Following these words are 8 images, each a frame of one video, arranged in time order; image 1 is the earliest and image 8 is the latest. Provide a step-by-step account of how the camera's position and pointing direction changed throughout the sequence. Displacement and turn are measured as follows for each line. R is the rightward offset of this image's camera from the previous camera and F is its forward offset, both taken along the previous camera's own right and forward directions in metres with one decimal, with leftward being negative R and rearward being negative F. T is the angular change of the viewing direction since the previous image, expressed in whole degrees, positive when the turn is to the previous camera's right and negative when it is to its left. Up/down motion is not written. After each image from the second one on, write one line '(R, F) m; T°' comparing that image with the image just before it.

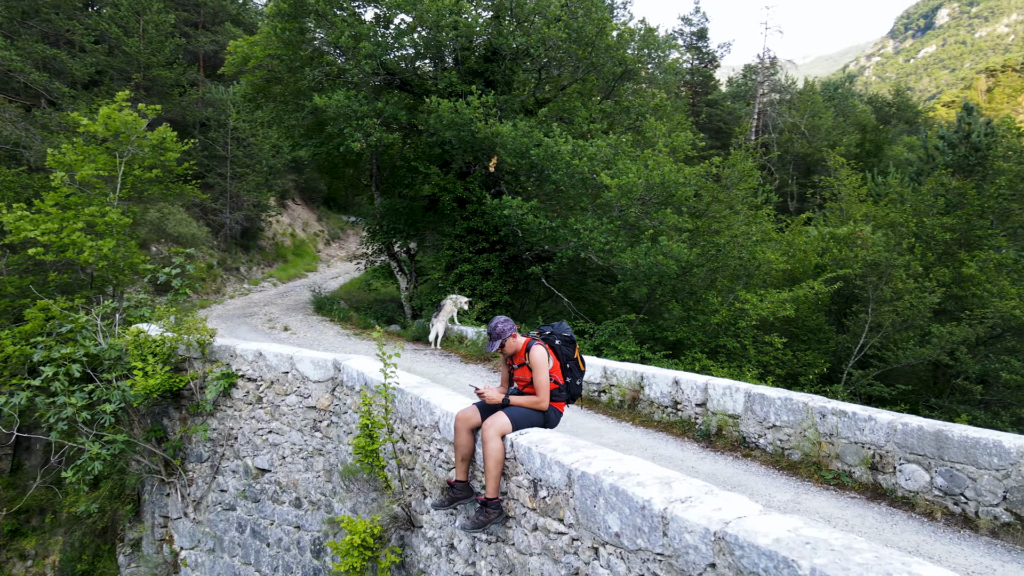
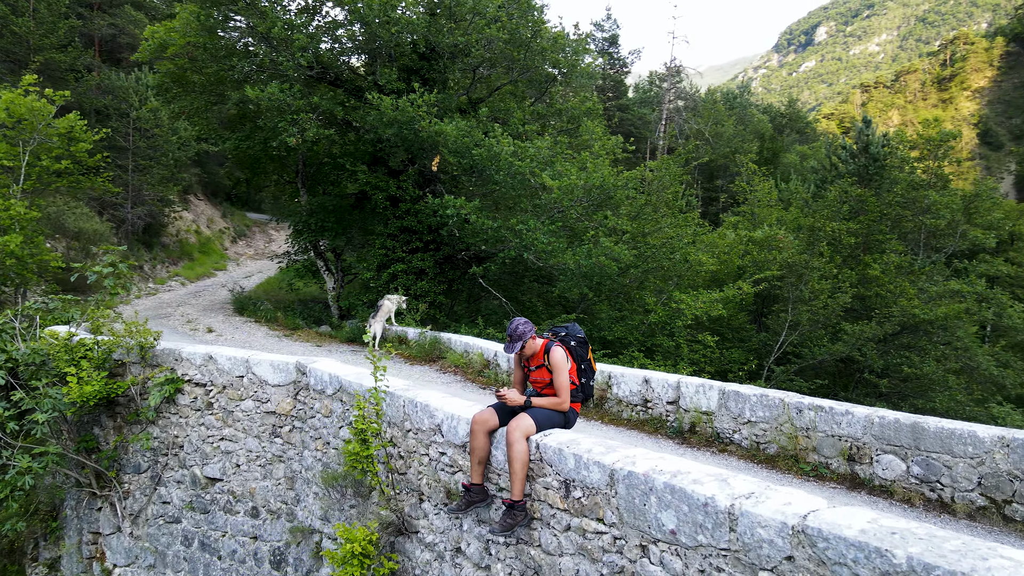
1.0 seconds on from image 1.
(-0.5, 0.0) m; +7°
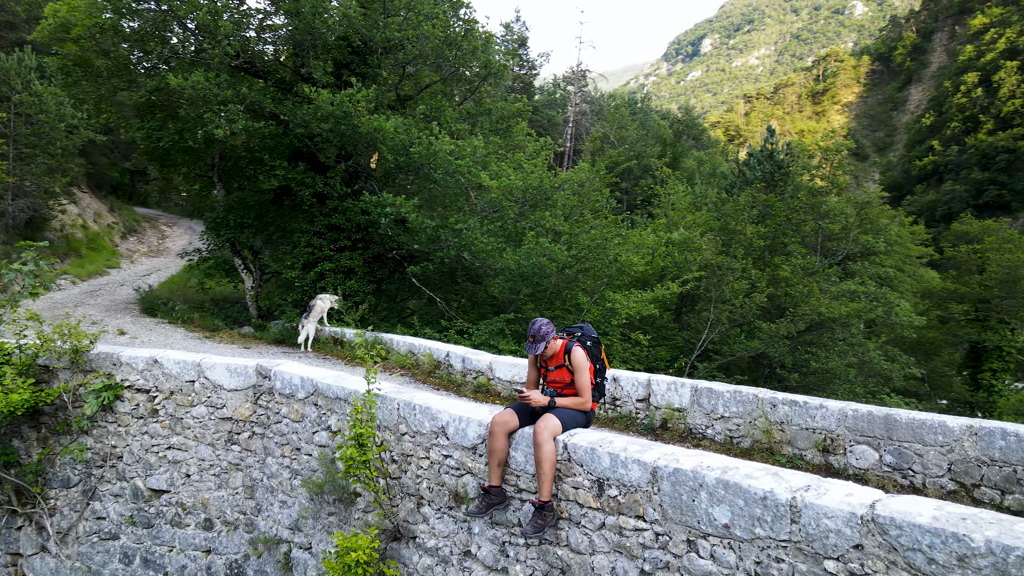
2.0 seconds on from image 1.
(-0.5, 0.0) m; +8°
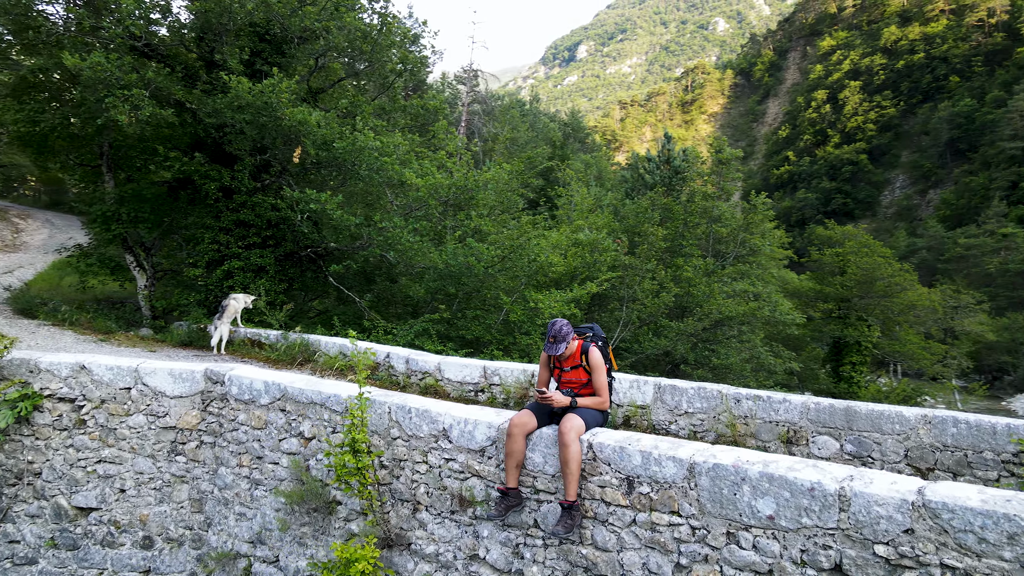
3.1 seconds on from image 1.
(-0.6, +0.1) m; +9°
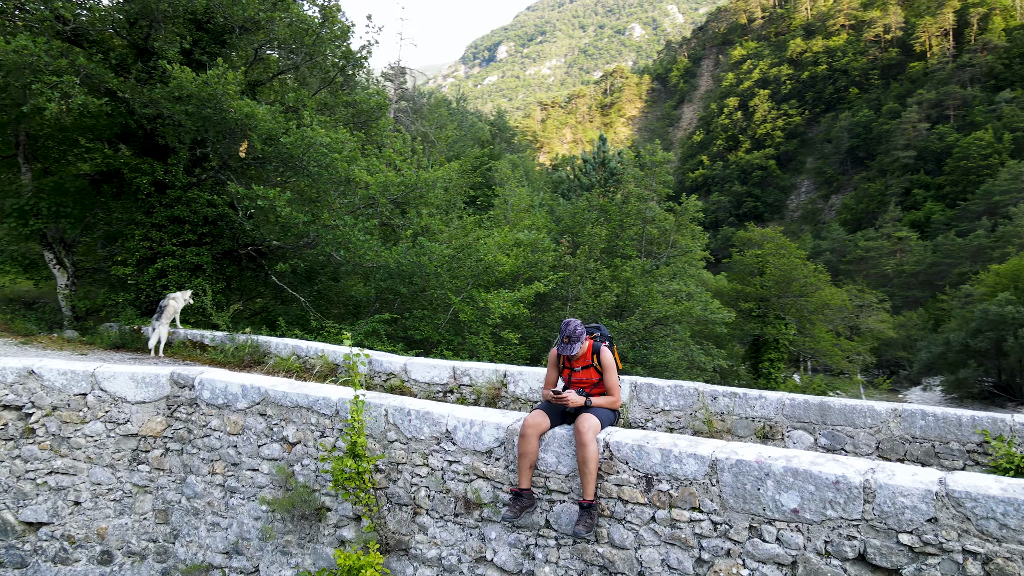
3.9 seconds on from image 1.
(-0.4, 0.0) m; +6°
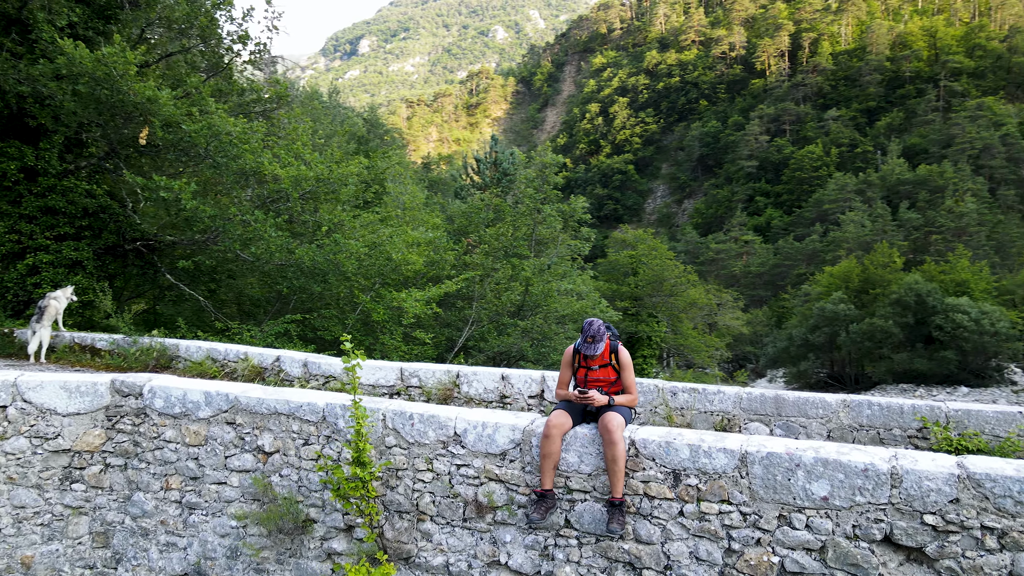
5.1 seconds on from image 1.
(-0.6, +0.1) m; +10°
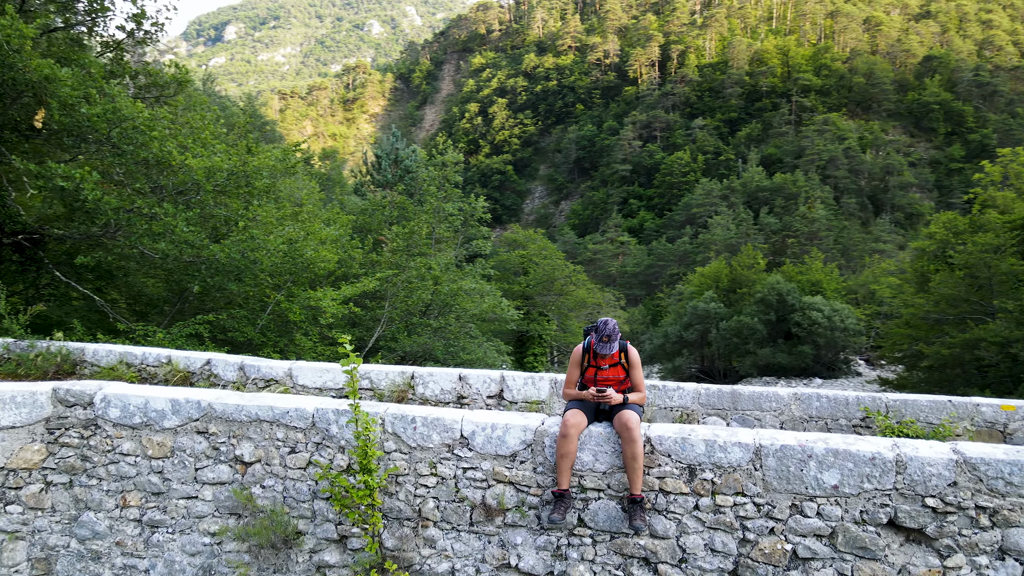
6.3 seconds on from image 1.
(-0.6, +0.1) m; +9°
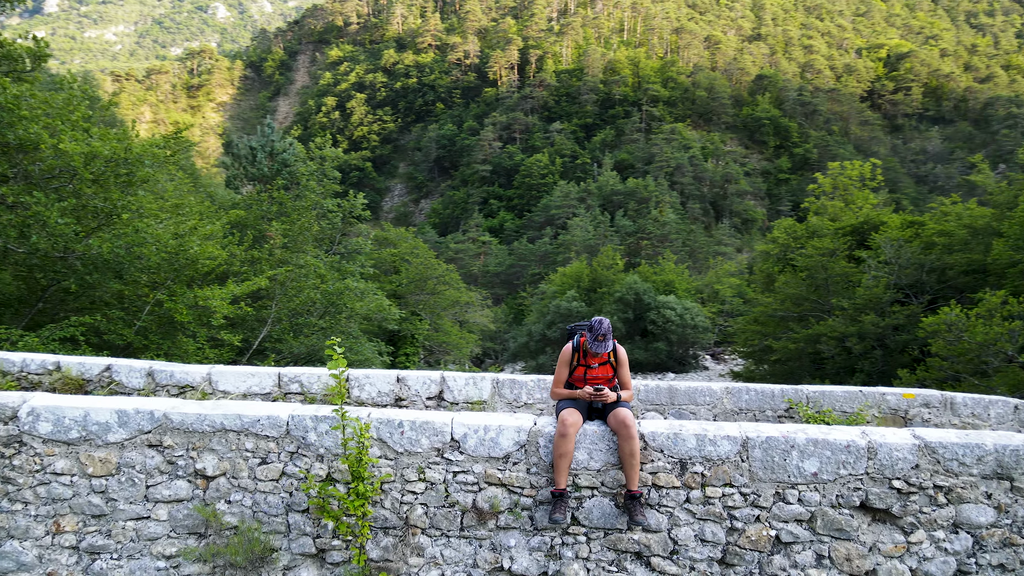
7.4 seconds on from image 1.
(-0.6, +0.1) m; +11°
